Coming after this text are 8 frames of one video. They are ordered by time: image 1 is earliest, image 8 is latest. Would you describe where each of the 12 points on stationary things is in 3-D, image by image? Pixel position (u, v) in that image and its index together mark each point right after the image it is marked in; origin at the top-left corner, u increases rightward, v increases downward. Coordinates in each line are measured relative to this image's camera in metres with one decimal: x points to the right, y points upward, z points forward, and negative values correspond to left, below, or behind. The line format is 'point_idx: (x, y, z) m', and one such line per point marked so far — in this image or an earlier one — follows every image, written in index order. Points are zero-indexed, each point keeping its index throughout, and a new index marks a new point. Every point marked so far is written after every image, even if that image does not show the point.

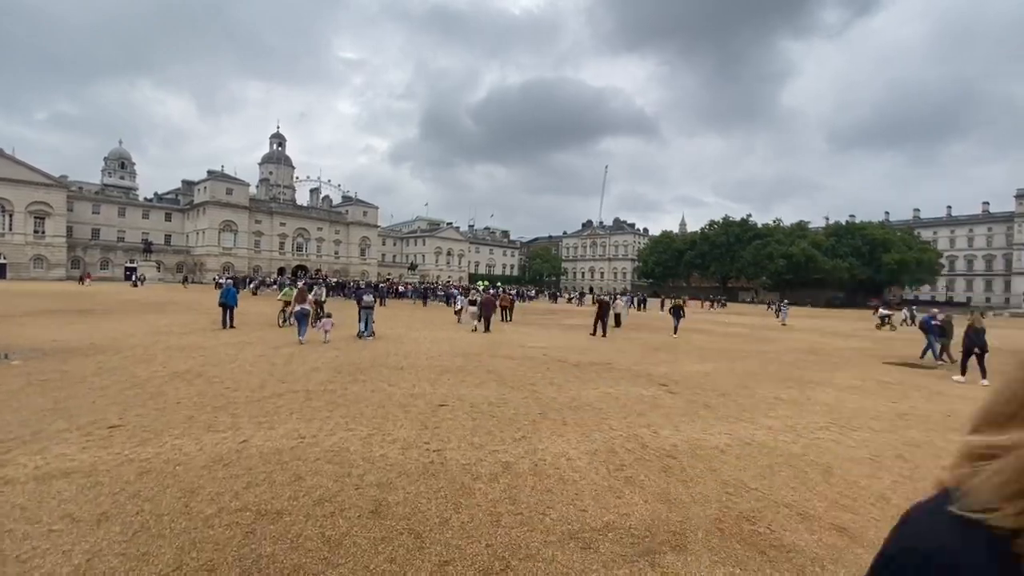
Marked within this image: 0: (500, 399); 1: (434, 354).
0: (-0.2, -2.1, +8.9) m
1: (-2.3, -2.0, +15.1) m
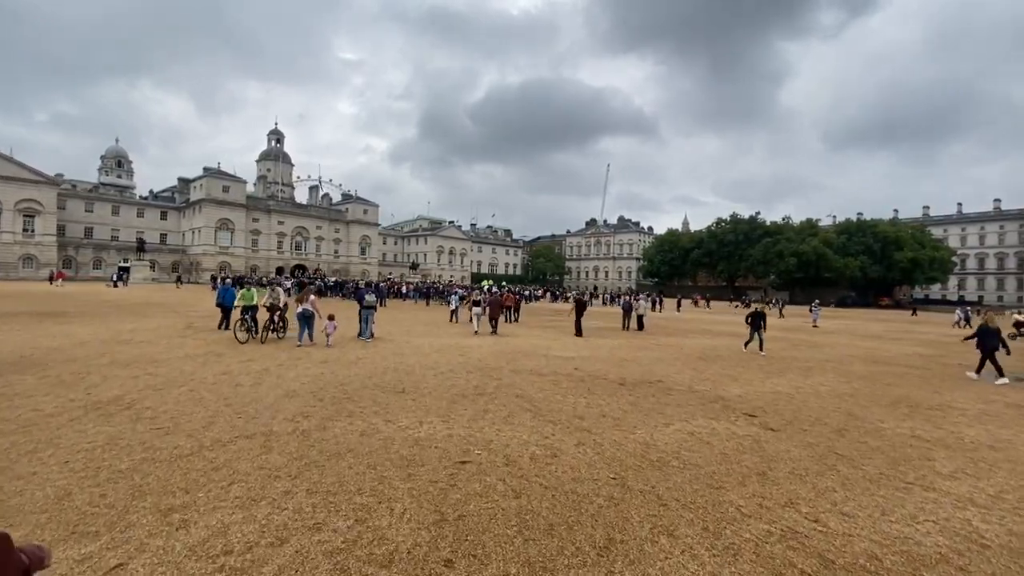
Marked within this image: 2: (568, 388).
0: (+0.5, -2.1, +6.2) m
1: (-1.6, -2.0, +12.3) m
2: (+1.2, -2.1, +10.2) m
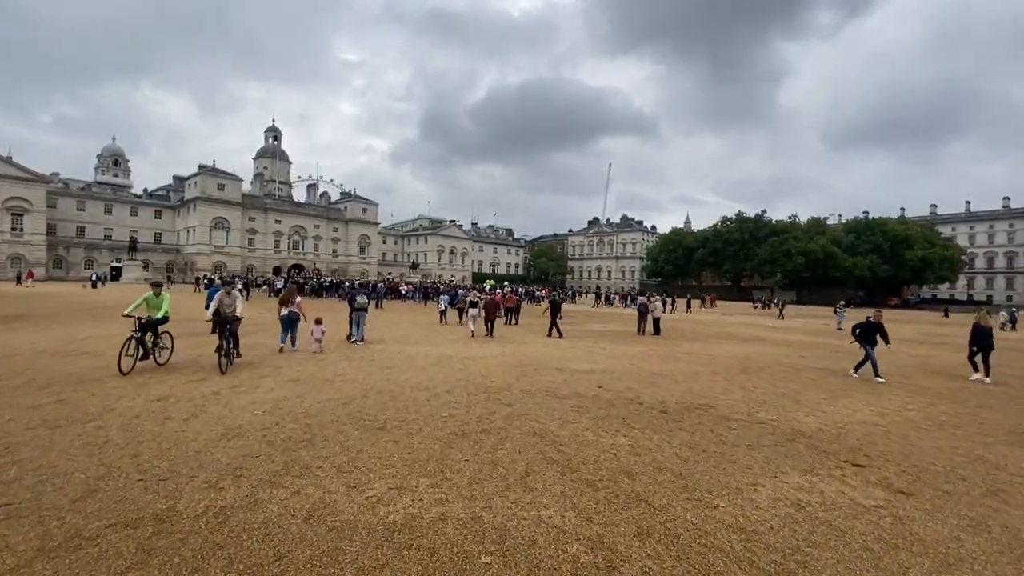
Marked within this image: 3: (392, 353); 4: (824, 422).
0: (+0.7, -2.1, +3.9) m
1: (-1.4, -2.1, +10.0) m
2: (+1.4, -2.2, +7.9) m
3: (-3.8, -2.0, +15.0) m
4: (+5.5, -2.3, +8.5) m
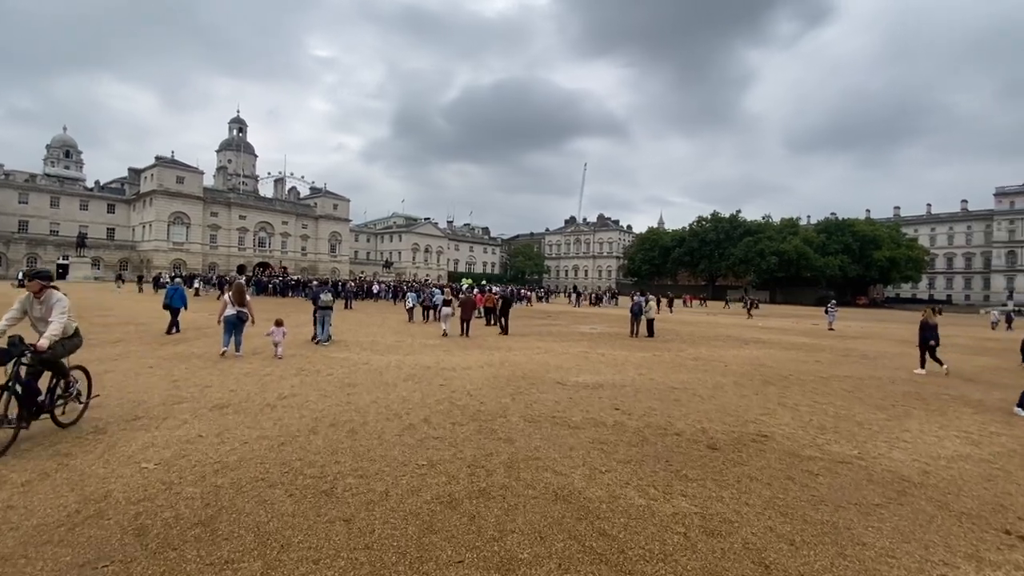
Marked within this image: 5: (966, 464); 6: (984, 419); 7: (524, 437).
0: (+1.0, -2.1, +1.7) m
1: (-1.4, -2.0, +7.7) m
2: (+1.5, -2.1, +5.8) m
3: (-4.1, -1.9, +12.5) m
4: (+5.5, -2.3, +6.5) m
5: (+6.0, -2.3, +6.4) m
6: (+8.8, -2.4, +9.0) m
7: (+0.2, -2.1, +6.7) m
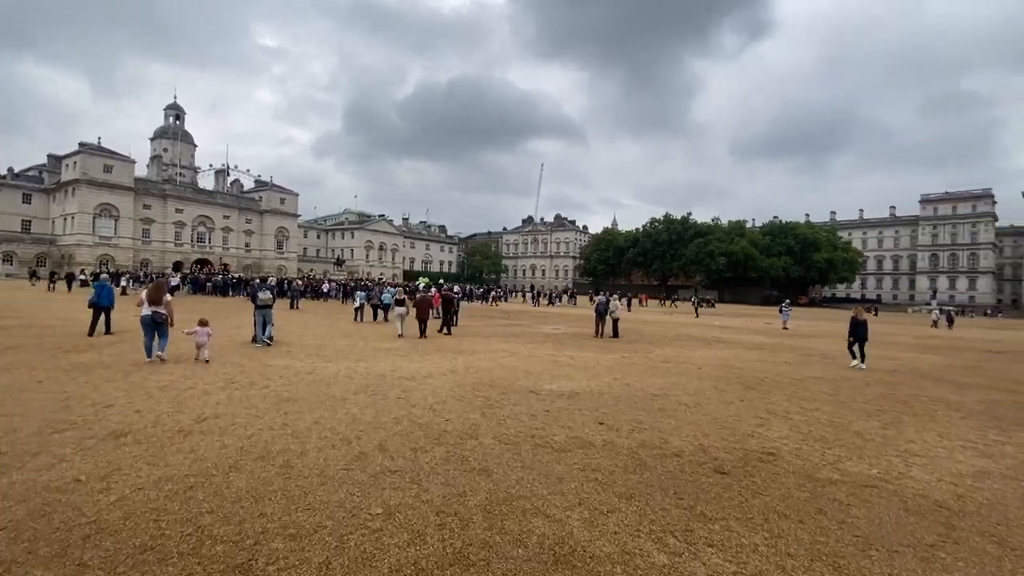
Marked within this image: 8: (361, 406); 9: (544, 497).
0: (+1.2, -2.0, +0.7) m
1: (-1.8, -2.0, +6.4) m
2: (+1.3, -2.1, +4.7) m
3: (-4.9, -1.9, +11.0) m
4: (+5.3, -2.3, +5.9) m
5: (+5.7, -2.3, +5.7) m
6: (+8.3, -2.4, +8.6) m
7: (-0.1, -2.0, +5.5) m
8: (-2.5, -1.9, +7.9) m
9: (+0.3, -2.1, +4.8) m
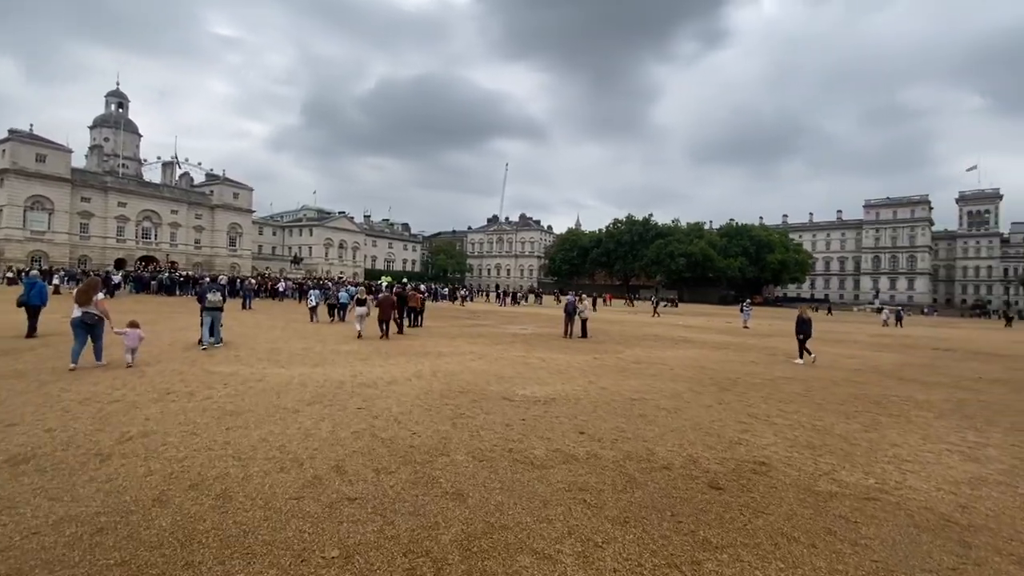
0: (+1.3, -2.0, +0.1) m
1: (-2.1, -2.0, +5.7) m
2: (+1.1, -2.1, +4.2) m
3: (-5.5, -1.9, +10.0) m
4: (+5.0, -2.3, +5.6) m
5: (+5.4, -2.3, +5.5) m
6: (+7.8, -2.4, +8.6) m
7: (-0.3, -2.0, +4.9) m
8: (-2.8, -1.9, +7.0) m
9: (+0.1, -2.0, +4.2) m
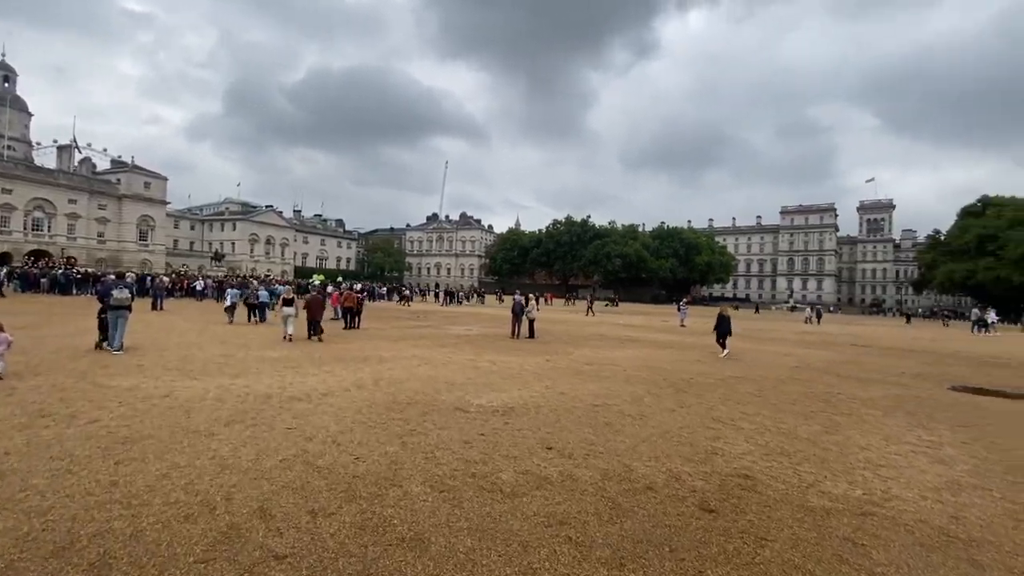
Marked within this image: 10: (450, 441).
0: (+1.6, -2.0, -0.5) m
1: (-2.4, -2.0, +4.6) m
2: (+0.9, -2.1, +3.5) m
3: (-6.3, -1.8, +8.4) m
4: (+4.6, -2.3, +5.4) m
5: (+5.1, -2.3, +5.4) m
6: (+7.0, -2.4, +8.7) m
7: (-0.6, -2.0, +4.0) m
8: (-3.3, -1.9, +5.8) m
9: (0.0, -2.0, +3.4) m
10: (-0.8, -2.0, +6.4) m
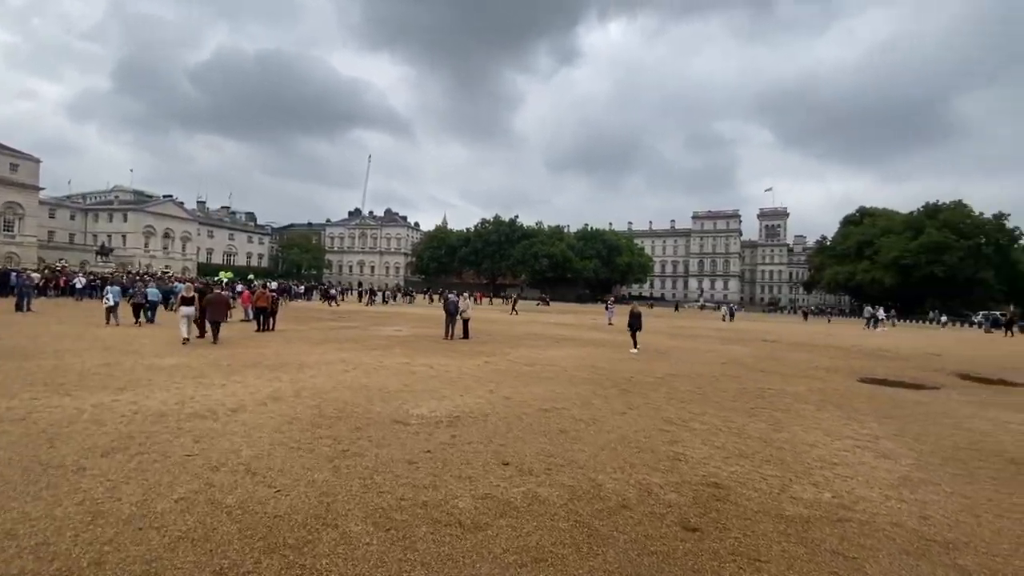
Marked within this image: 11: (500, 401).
0: (+2.1, -2.0, -0.9) m
1: (-2.7, -1.9, +3.5) m
2: (+0.8, -2.1, +2.9) m
3: (-7.1, -1.8, +6.7) m
4: (+4.1, -2.3, +5.4) m
5: (+4.6, -2.3, +5.4) m
6: (+6.0, -2.4, +9.0) m
7: (-0.8, -2.0, +3.2) m
8: (-3.8, -1.9, +4.6) m
9: (-0.1, -2.0, +2.7) m
10: (-1.4, -2.0, +5.5) m
11: (-0.2, -2.1, +9.2) m
